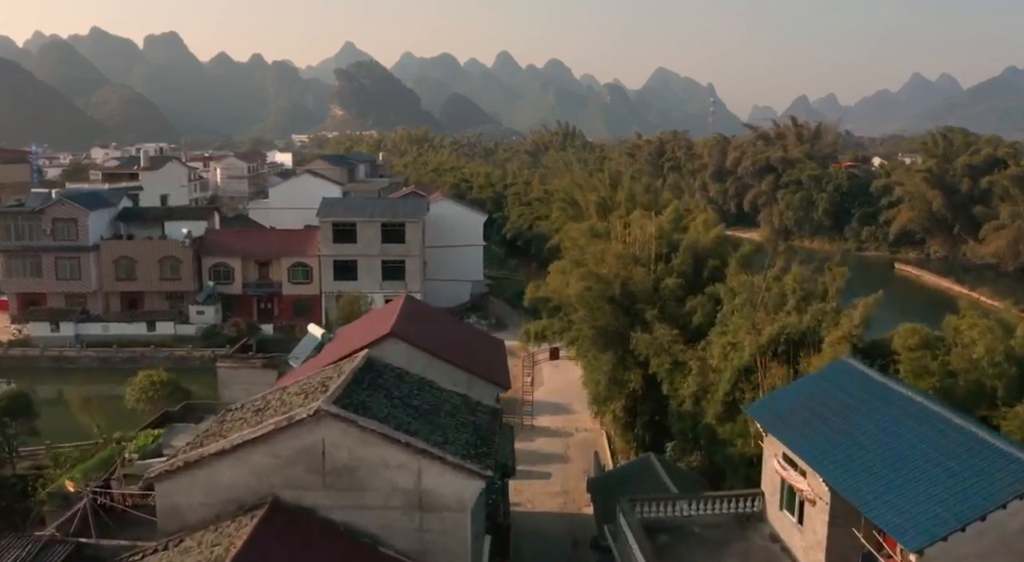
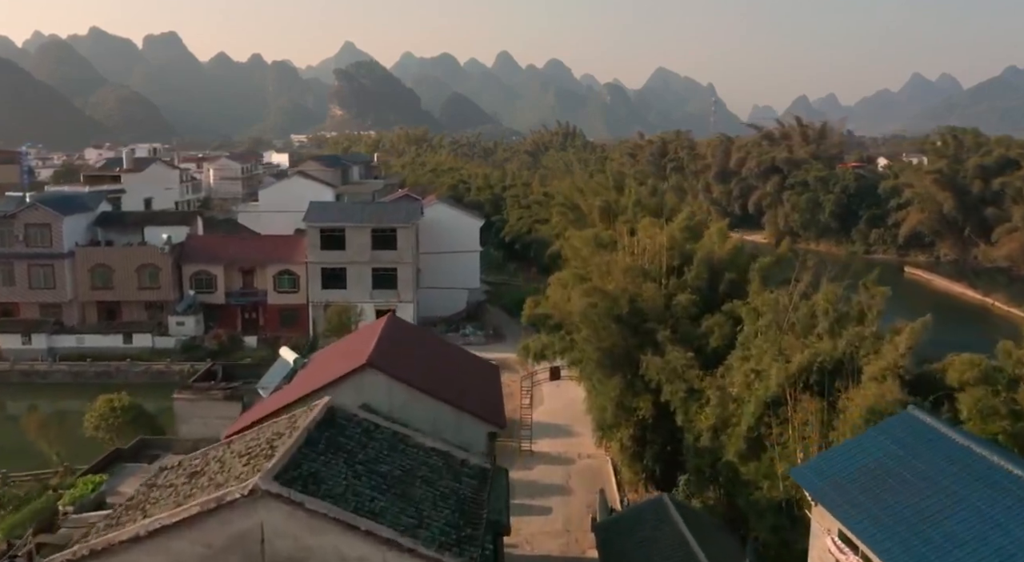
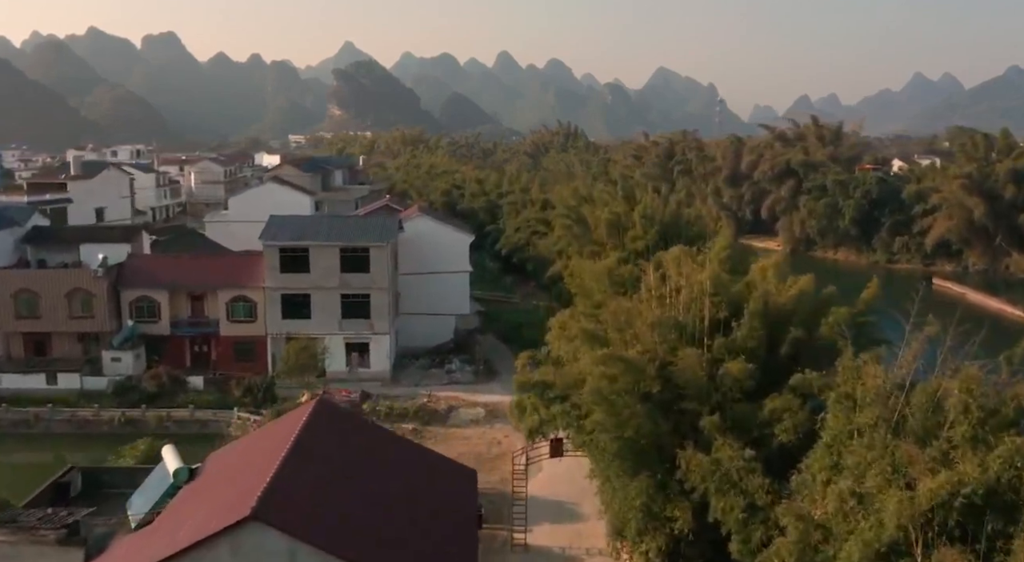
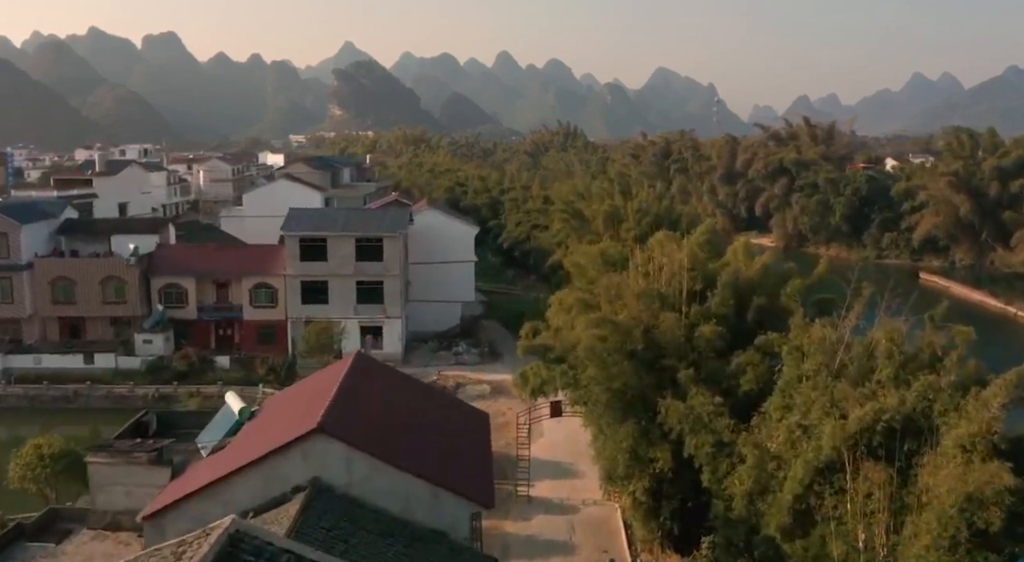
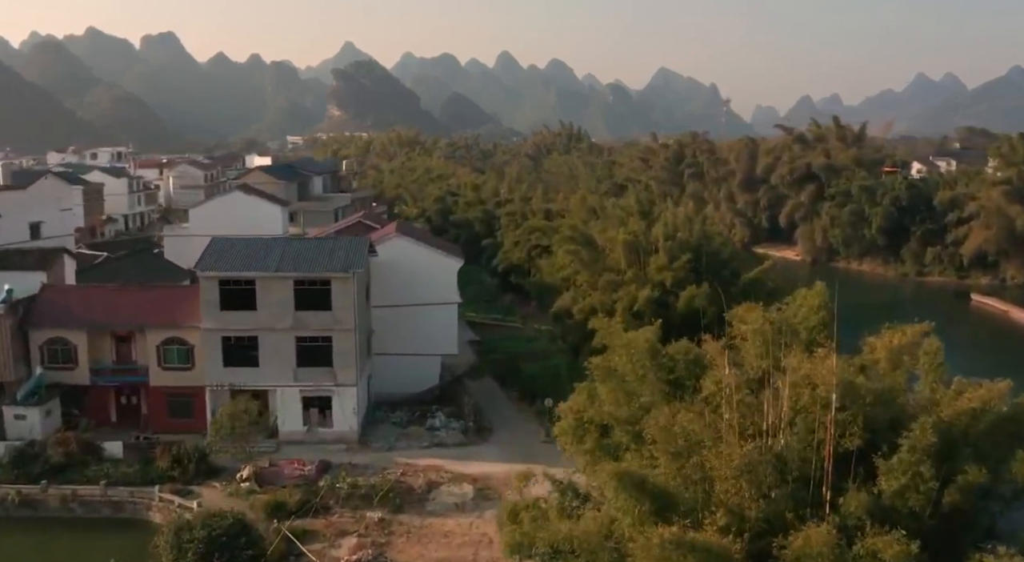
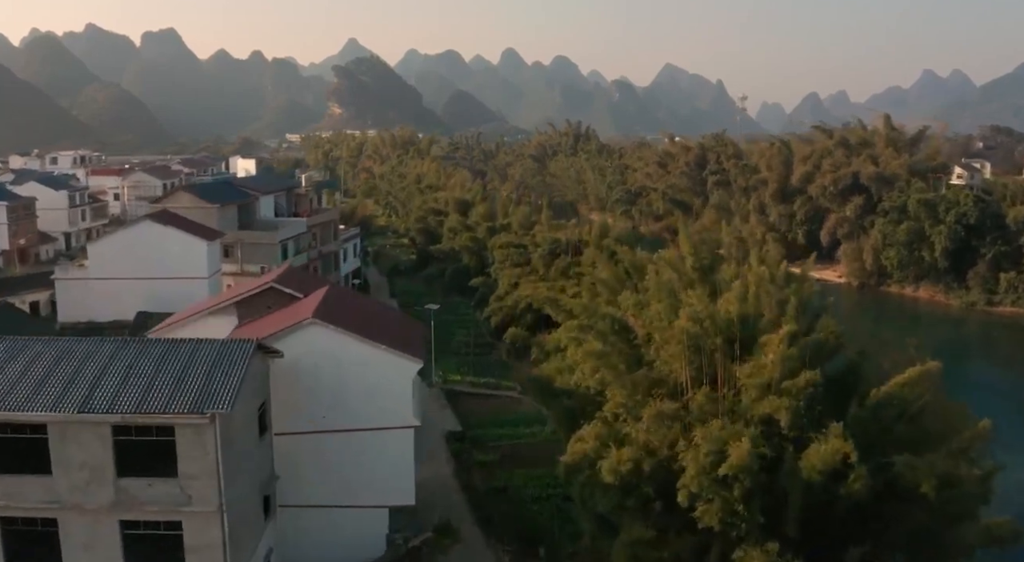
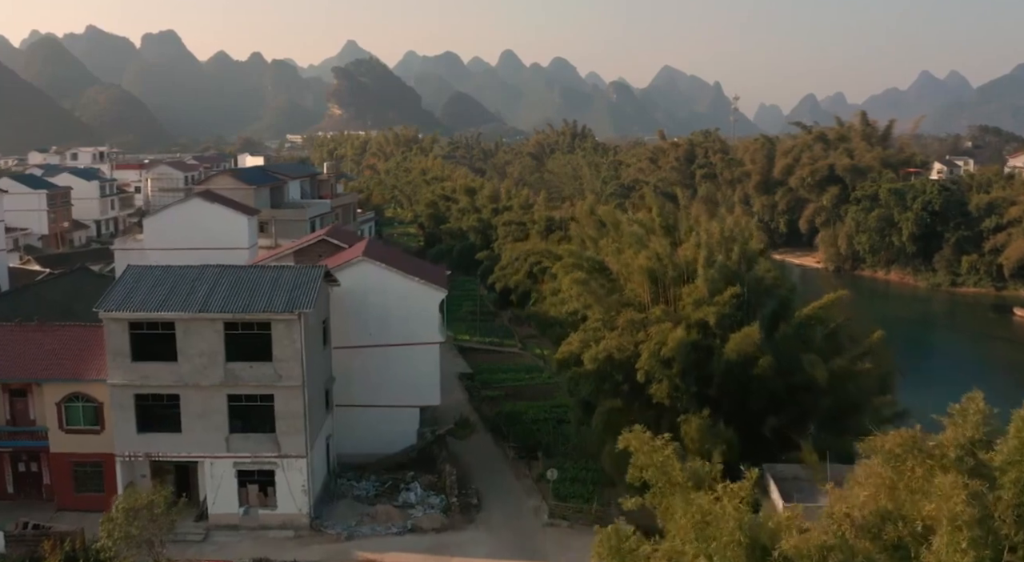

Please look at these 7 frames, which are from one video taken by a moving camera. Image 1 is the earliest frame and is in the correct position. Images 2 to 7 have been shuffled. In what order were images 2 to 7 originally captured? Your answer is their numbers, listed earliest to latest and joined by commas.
2, 4, 3, 5, 7, 6
